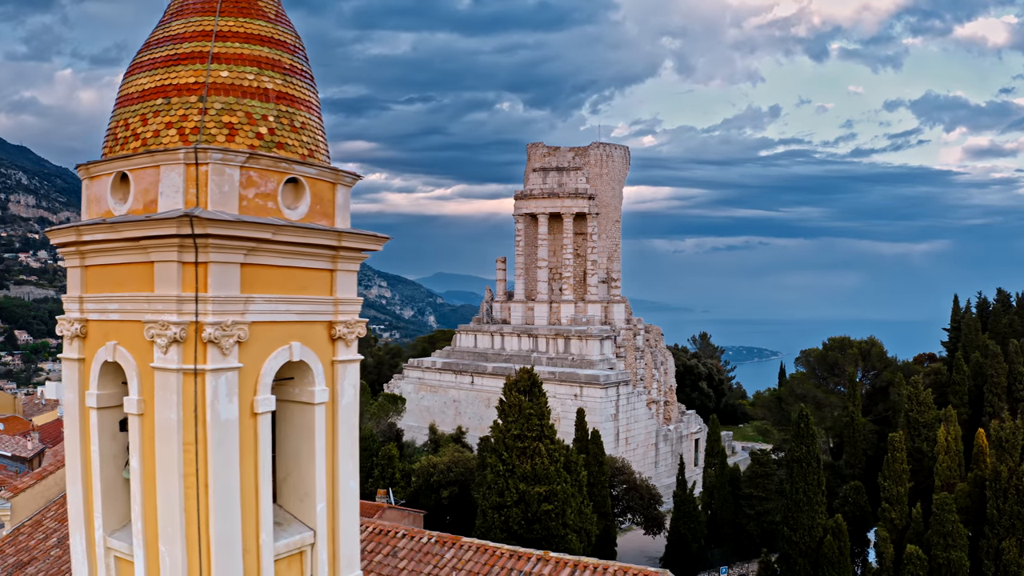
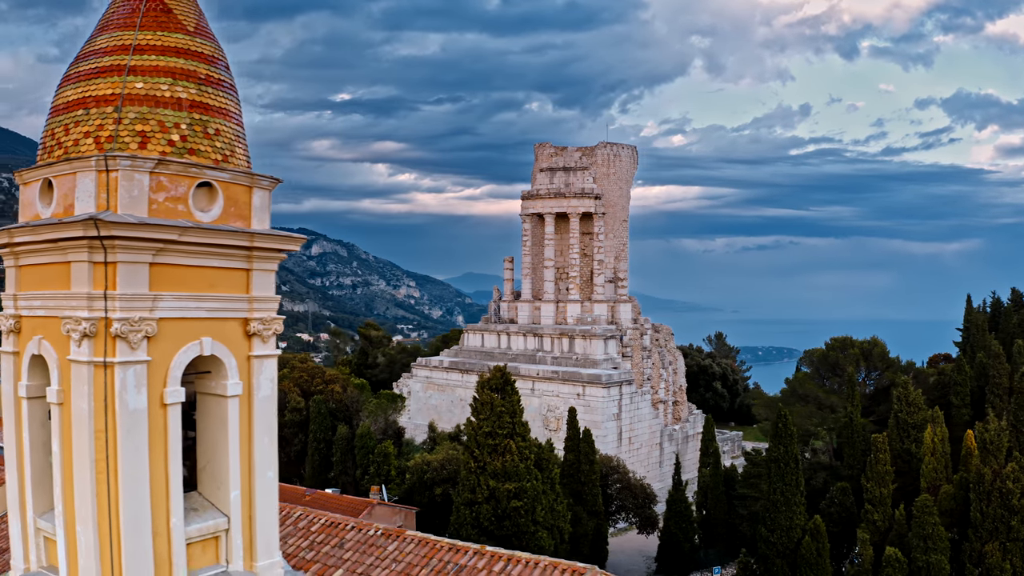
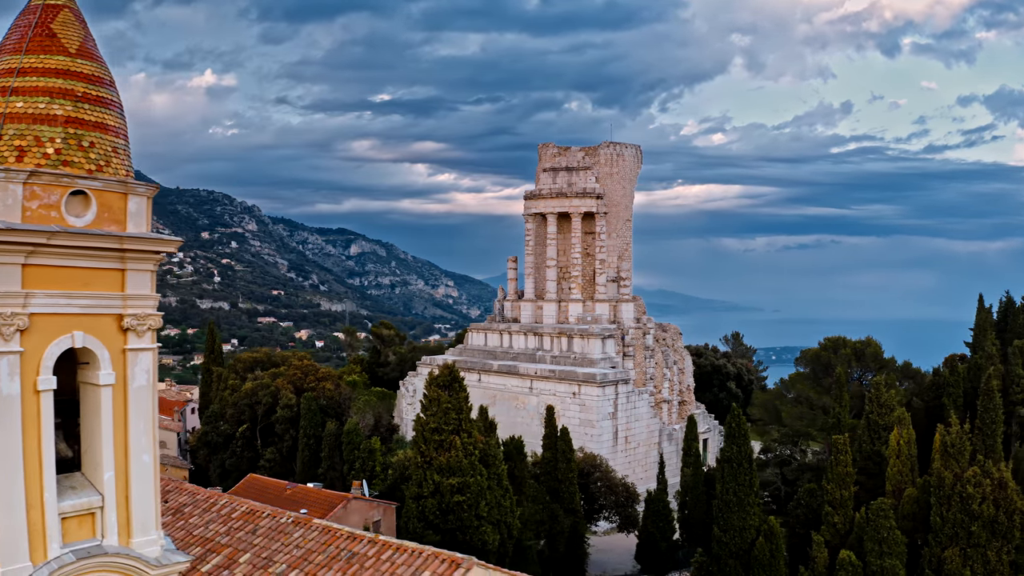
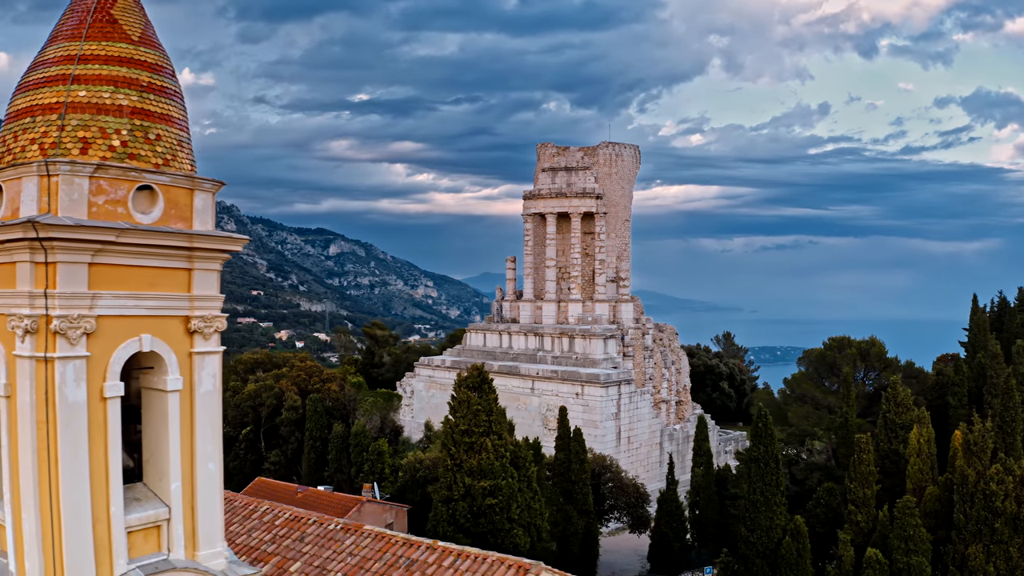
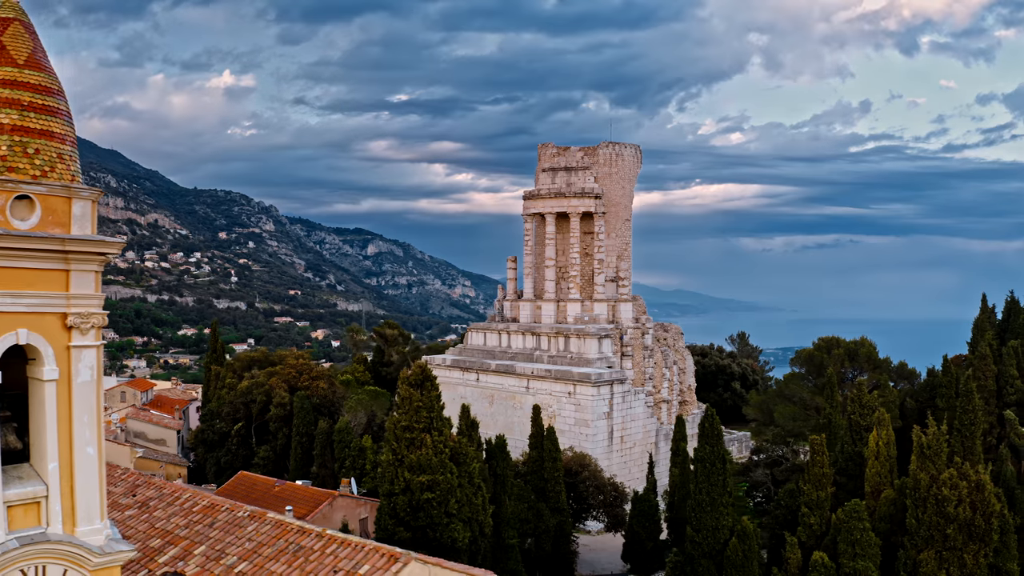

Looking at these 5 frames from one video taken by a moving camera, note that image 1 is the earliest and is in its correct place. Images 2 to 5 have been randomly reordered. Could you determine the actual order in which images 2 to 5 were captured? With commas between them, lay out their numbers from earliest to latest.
2, 4, 3, 5
